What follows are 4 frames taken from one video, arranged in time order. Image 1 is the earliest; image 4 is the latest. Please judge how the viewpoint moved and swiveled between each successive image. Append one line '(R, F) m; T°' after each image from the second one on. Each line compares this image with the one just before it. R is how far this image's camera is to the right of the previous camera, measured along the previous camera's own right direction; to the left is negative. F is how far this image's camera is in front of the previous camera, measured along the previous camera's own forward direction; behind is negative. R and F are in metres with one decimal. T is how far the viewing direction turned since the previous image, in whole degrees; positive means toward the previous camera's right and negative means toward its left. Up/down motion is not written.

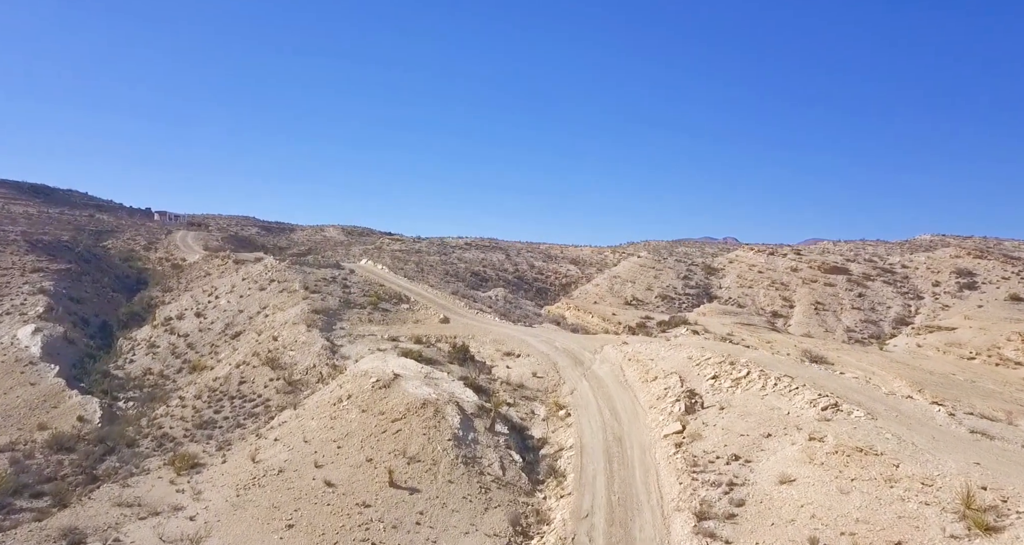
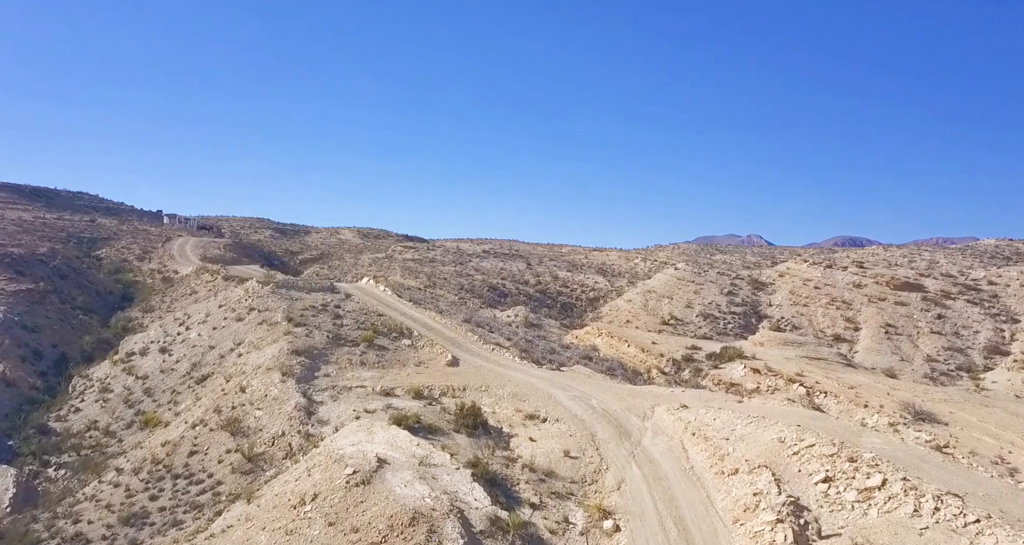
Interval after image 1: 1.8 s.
(-0.1, +6.5) m; -2°
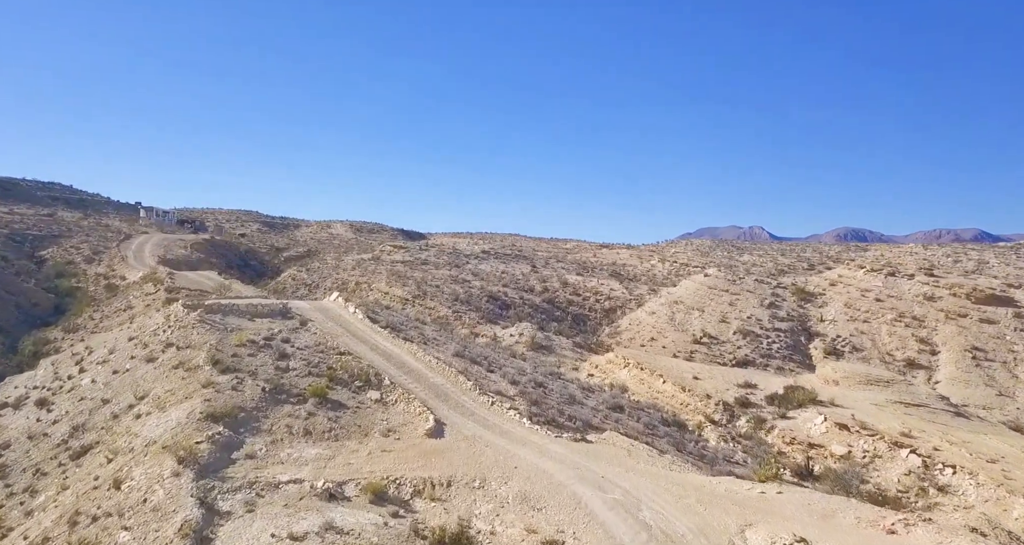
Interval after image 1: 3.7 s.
(-0.2, +8.5) m; 0°
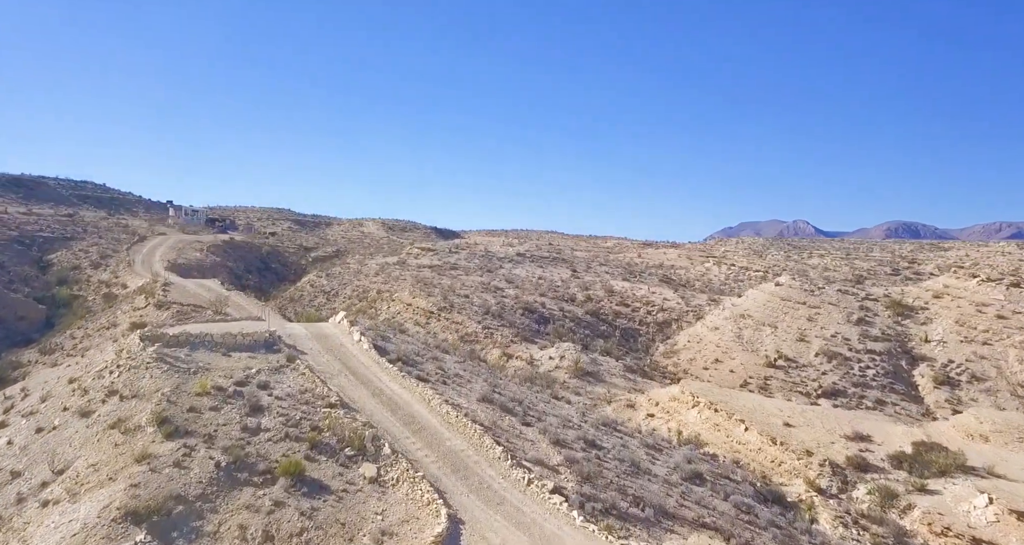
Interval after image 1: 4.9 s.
(-0.2, +6.2) m; -3°
